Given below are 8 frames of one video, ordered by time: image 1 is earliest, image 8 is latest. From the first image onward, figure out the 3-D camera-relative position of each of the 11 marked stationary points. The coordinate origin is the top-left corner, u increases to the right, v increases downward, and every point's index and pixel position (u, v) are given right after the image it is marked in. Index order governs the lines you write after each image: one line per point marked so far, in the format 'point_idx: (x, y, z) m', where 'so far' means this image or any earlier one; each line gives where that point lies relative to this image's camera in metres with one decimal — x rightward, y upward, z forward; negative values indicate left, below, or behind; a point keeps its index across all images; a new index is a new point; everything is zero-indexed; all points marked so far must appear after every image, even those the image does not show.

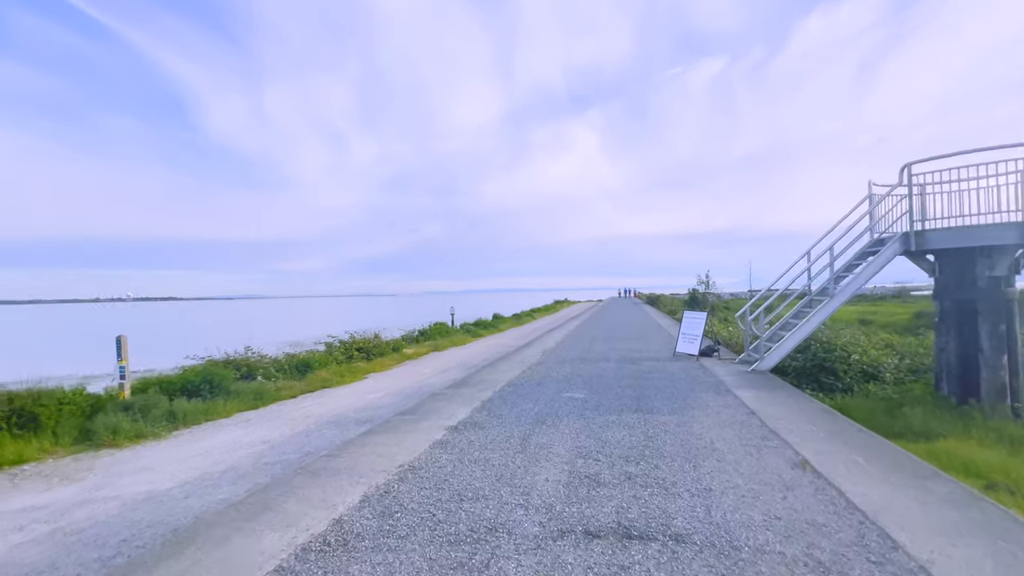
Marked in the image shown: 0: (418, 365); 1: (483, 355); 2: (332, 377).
0: (-3.5, -2.9, +17.7) m
1: (-1.2, -2.7, +18.6) m
2: (-5.7, -2.8, +14.9) m
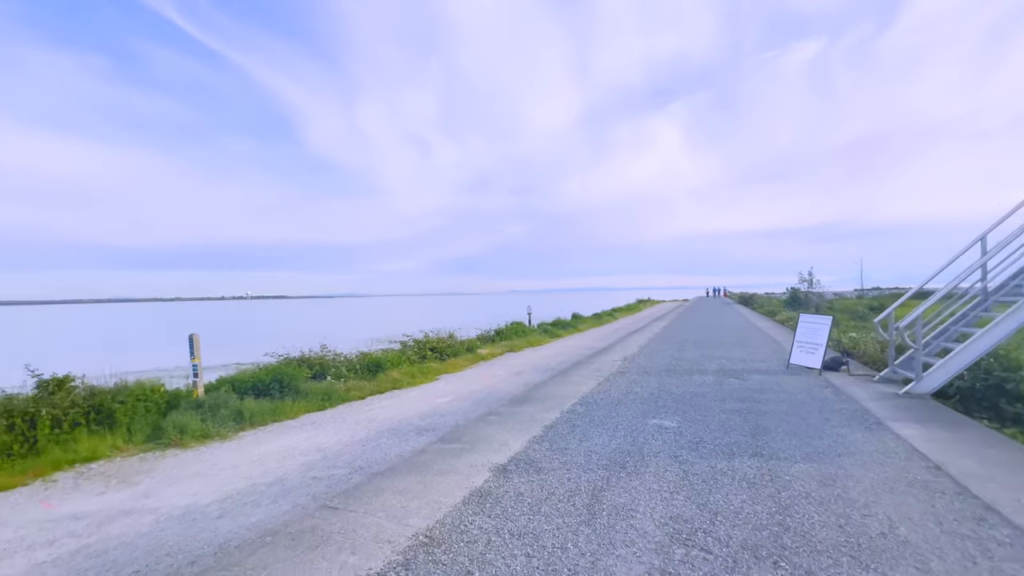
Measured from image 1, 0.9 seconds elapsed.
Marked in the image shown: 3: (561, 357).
0: (-0.8, -2.9, +16.8) m
1: (+1.6, -2.7, +17.4) m
2: (-3.5, -2.8, +14.4) m
3: (+1.7, -2.7, +17.5) m
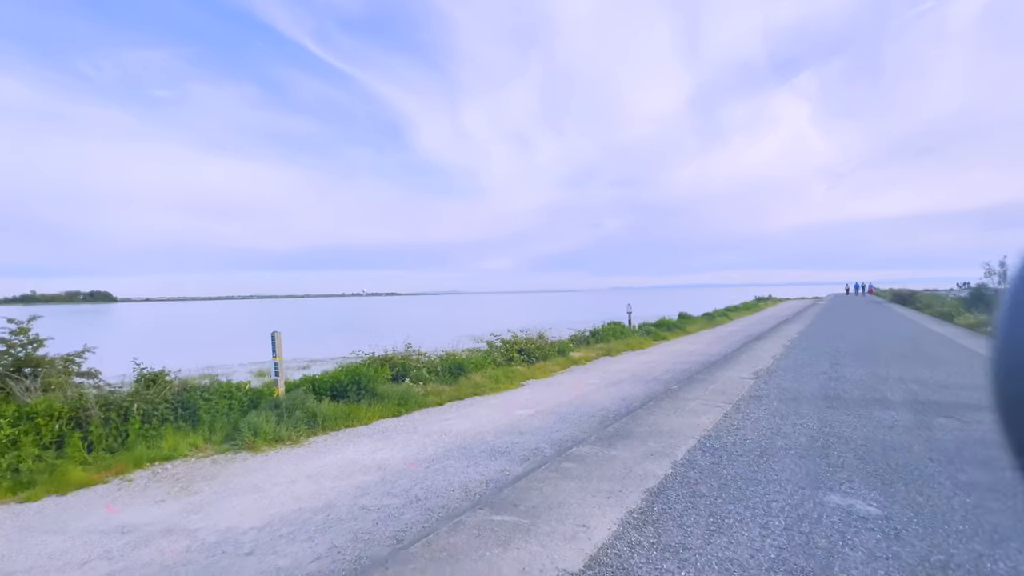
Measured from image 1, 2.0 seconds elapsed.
0: (+2.3, -2.7, +15.1) m
1: (+4.8, -2.5, +15.1) m
2: (-0.8, -2.7, +13.3) m
3: (+4.9, -2.5, +15.3) m
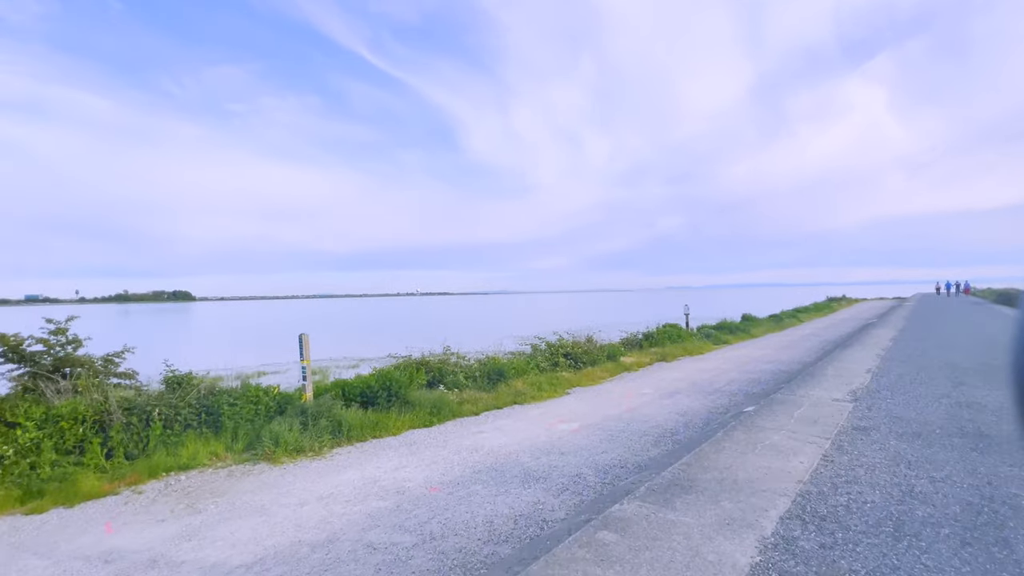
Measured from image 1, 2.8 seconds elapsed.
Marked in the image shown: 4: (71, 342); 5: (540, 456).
0: (+3.6, -2.7, +13.7) m
1: (+6.1, -2.5, +13.5) m
2: (+0.3, -2.7, +12.3) m
3: (+6.2, -2.5, +13.7) m
4: (-9.2, -1.1, +9.8) m
5: (+0.4, -2.7, +7.6) m
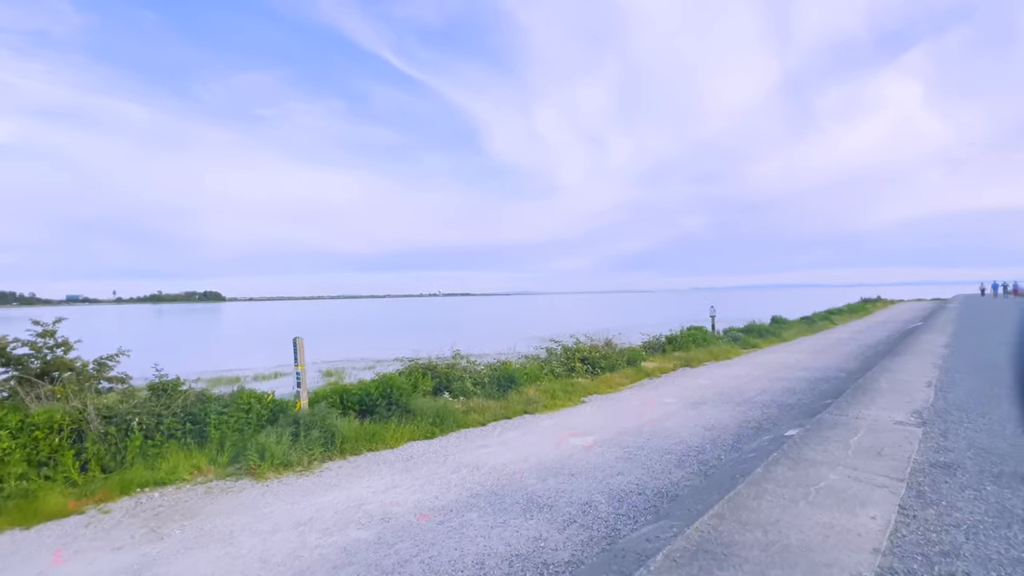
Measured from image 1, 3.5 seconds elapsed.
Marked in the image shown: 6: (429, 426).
0: (+3.9, -2.7, +12.8) m
1: (+6.4, -2.5, +12.4) m
2: (+0.6, -2.7, +11.5) m
3: (+6.5, -2.5, +12.5) m
4: (-9.0, -1.1, +9.4) m
5: (+0.5, -2.7, +6.7) m
6: (-1.7, -2.8, +9.4) m
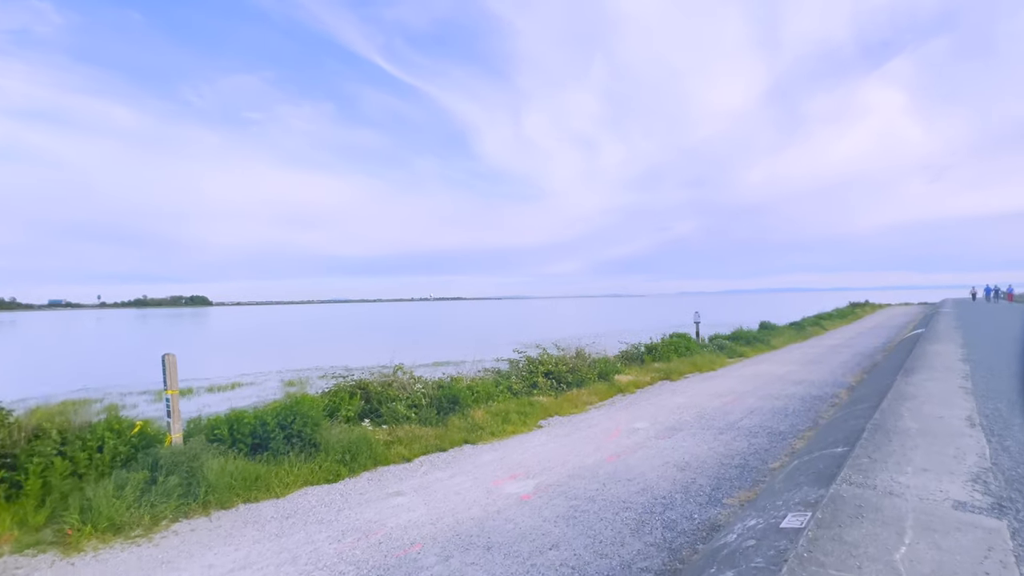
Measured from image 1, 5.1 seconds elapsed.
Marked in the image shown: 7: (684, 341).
0: (+2.7, -2.8, +11.0) m
1: (+5.2, -2.6, +10.7) m
2: (-0.6, -2.8, +9.6) m
3: (+5.3, -2.6, +10.8) m
4: (-10.2, -1.2, +7.4) m
5: (-0.6, -2.7, +4.9) m
6: (-2.8, -2.8, +7.5) m
7: (+7.0, -2.1, +19.2) m
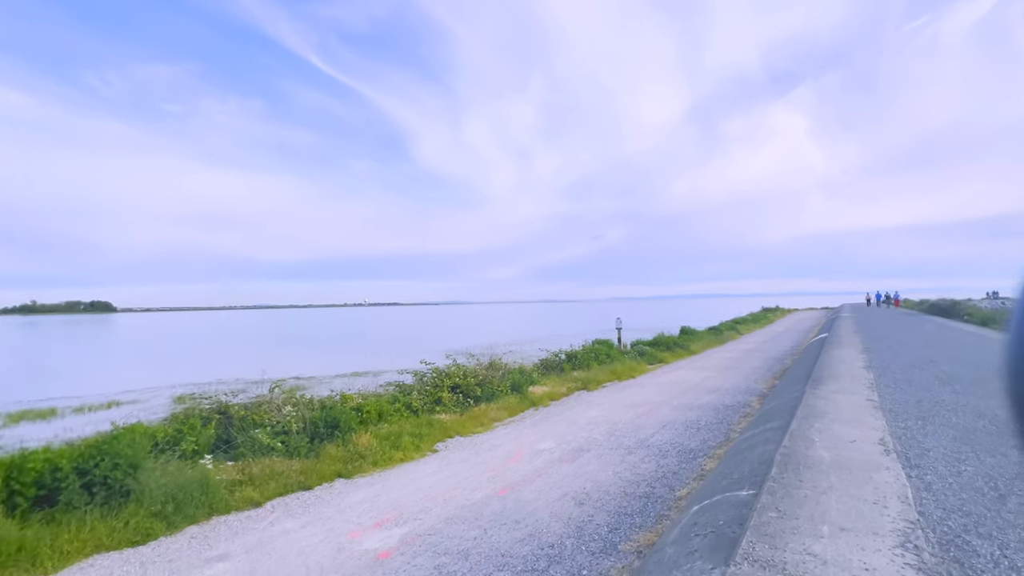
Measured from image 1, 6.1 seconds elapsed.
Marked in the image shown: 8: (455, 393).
0: (+0.5, -2.9, +10.0) m
1: (+3.1, -2.7, +10.0) m
2: (-2.6, -2.8, +8.2) m
3: (+3.1, -2.7, +10.2) m
4: (-11.8, -1.2, +4.8) m
5: (-1.9, -2.8, +3.5) m
6: (-4.5, -2.9, +5.9) m
7: (+3.7, -2.3, +18.8) m
8: (-1.4, -2.6, +11.9) m
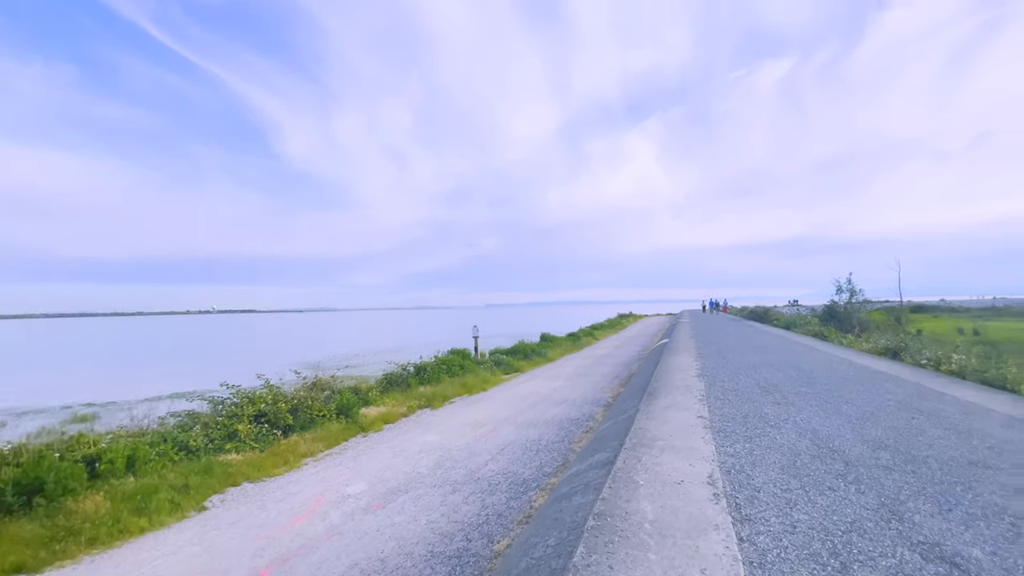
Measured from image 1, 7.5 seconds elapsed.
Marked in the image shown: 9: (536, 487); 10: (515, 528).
0: (-2.8, -3.0, +8.3) m
1: (-0.3, -2.9, +8.9) m
2: (-5.3, -2.9, +5.8) m
3: (-0.3, -2.9, +9.1) m
4: (-13.3, -1.1, +0.1) m
5: (-3.5, -2.7, +1.4) m
6: (-6.5, -2.9, +3.0) m
7: (-2.0, -2.6, +17.6) m
8: (-5.1, -2.7, +9.6) m
9: (+0.3, -2.7, +6.6) m
10: (0.0, -2.7, +5.3) m
